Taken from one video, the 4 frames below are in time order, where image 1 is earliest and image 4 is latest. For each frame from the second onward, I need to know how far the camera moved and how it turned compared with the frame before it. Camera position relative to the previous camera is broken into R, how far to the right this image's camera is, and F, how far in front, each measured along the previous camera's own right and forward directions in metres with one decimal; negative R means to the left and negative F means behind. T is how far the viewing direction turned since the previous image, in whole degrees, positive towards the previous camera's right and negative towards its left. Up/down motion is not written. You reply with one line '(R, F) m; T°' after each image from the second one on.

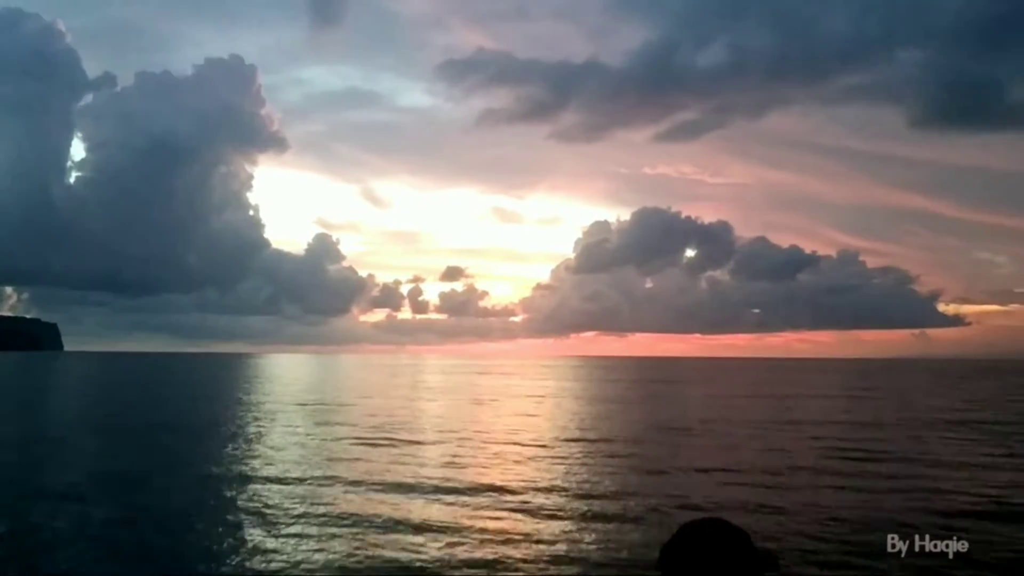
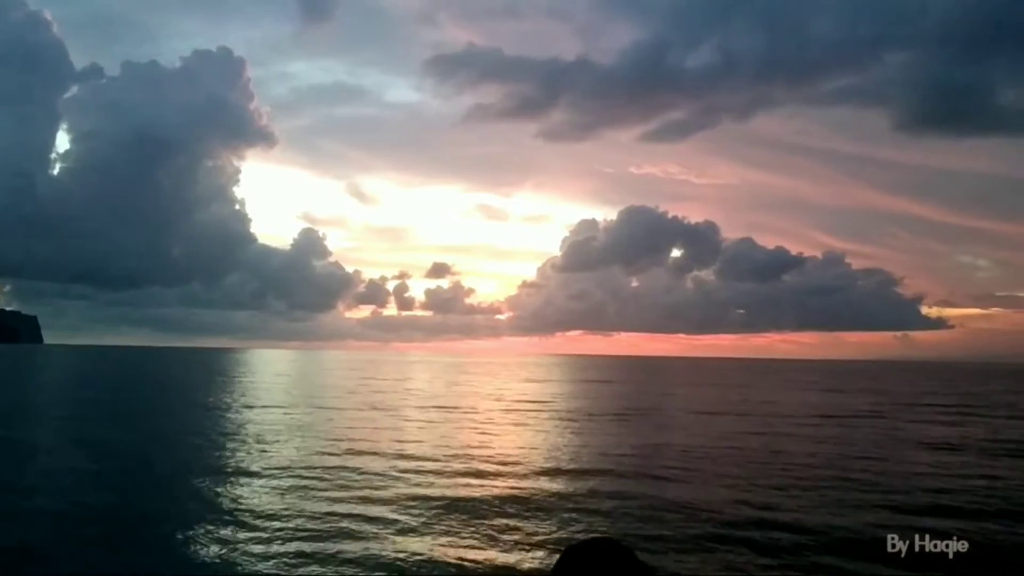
(-0.3, +0.2) m; +1°
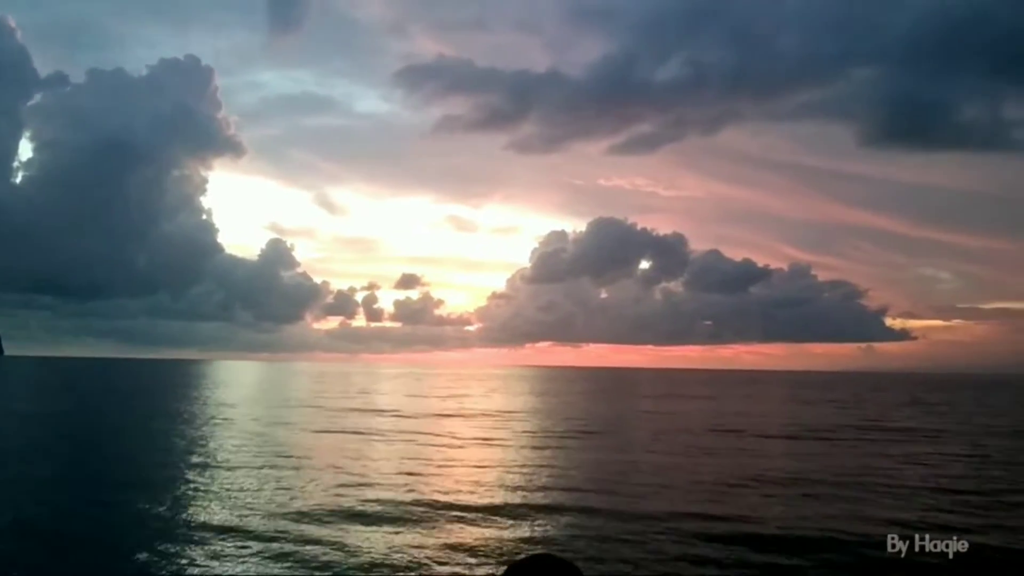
(0.0, +1.8) m; +3°
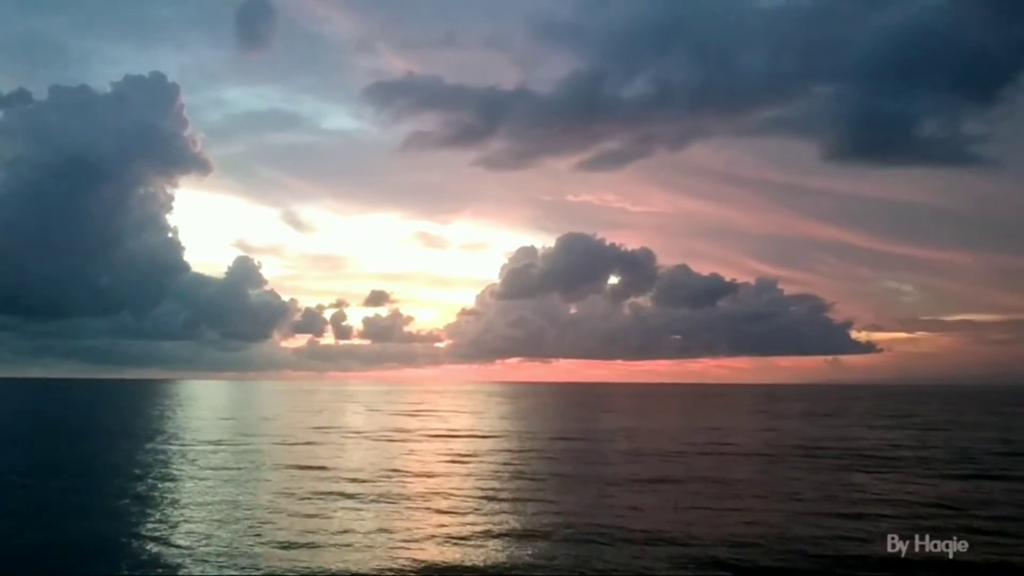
(+0.1, +1.9) m; +3°
